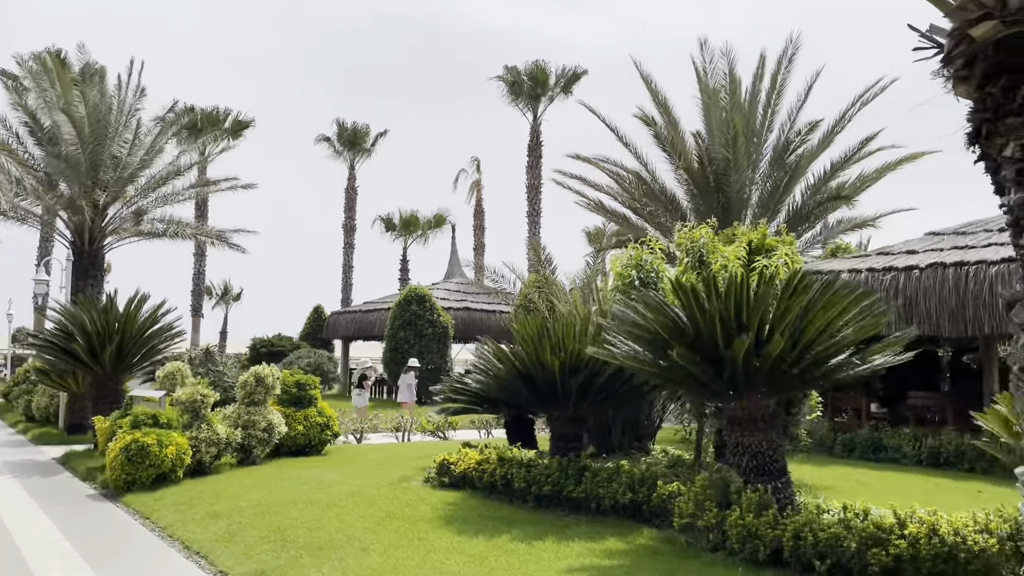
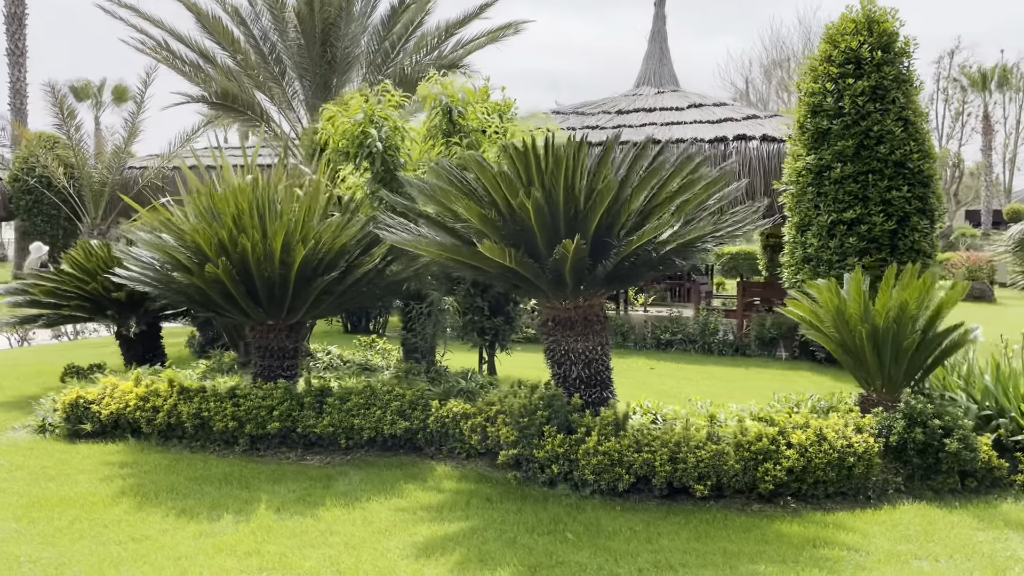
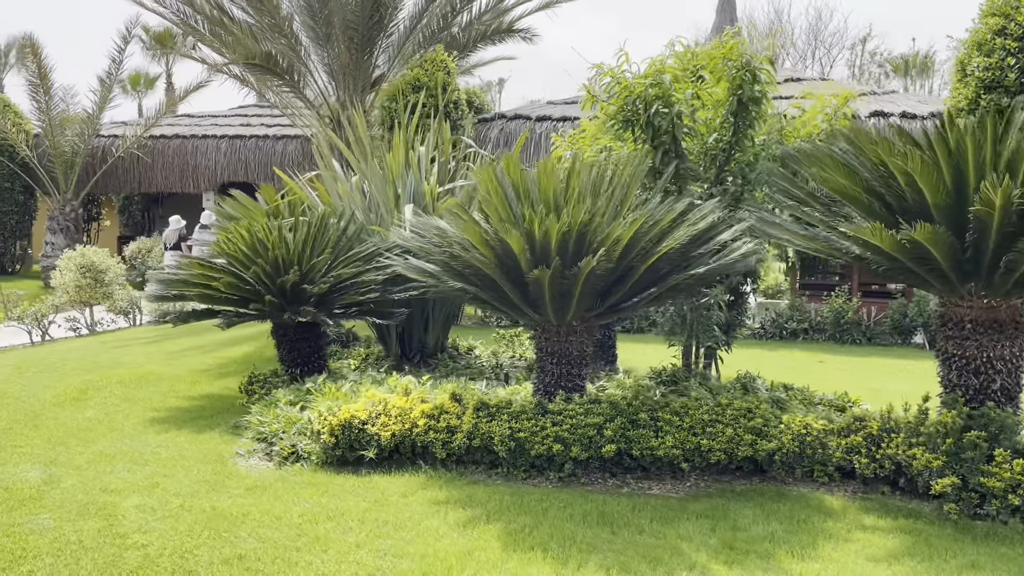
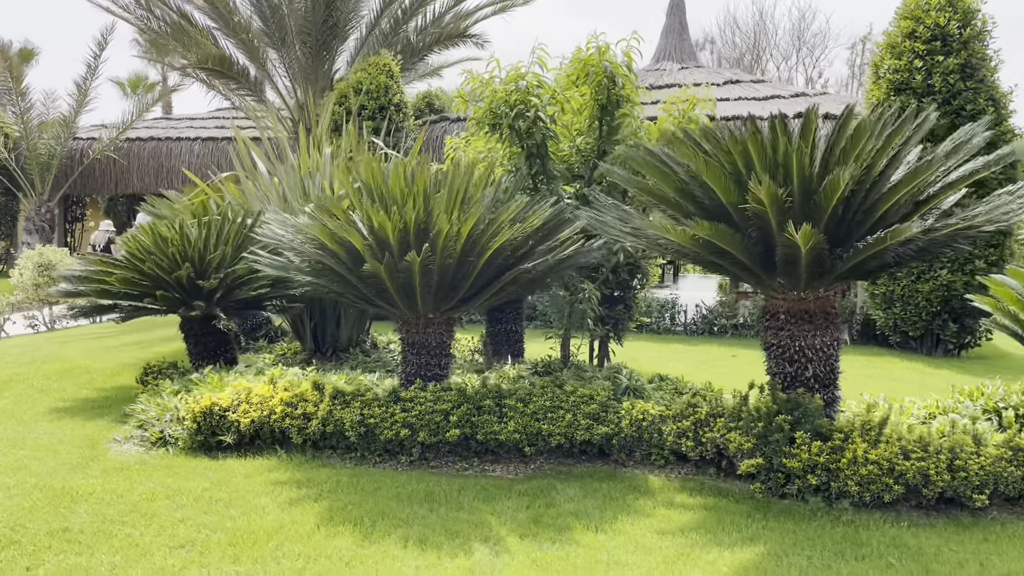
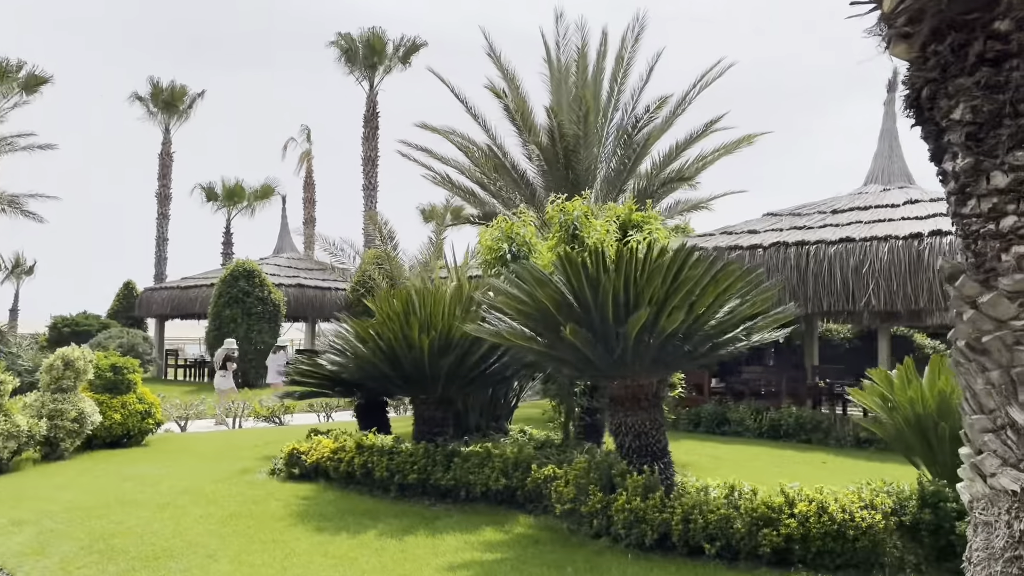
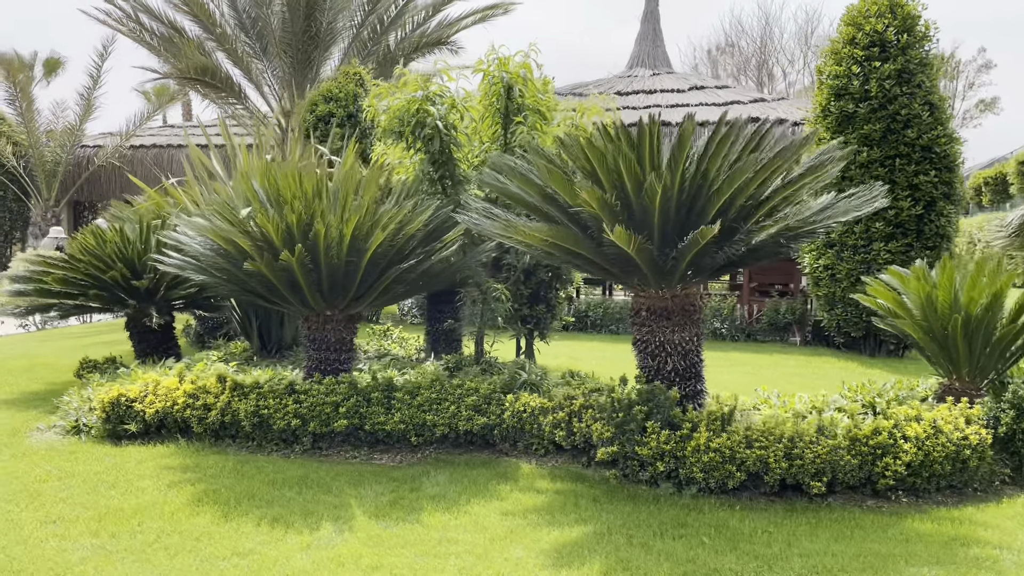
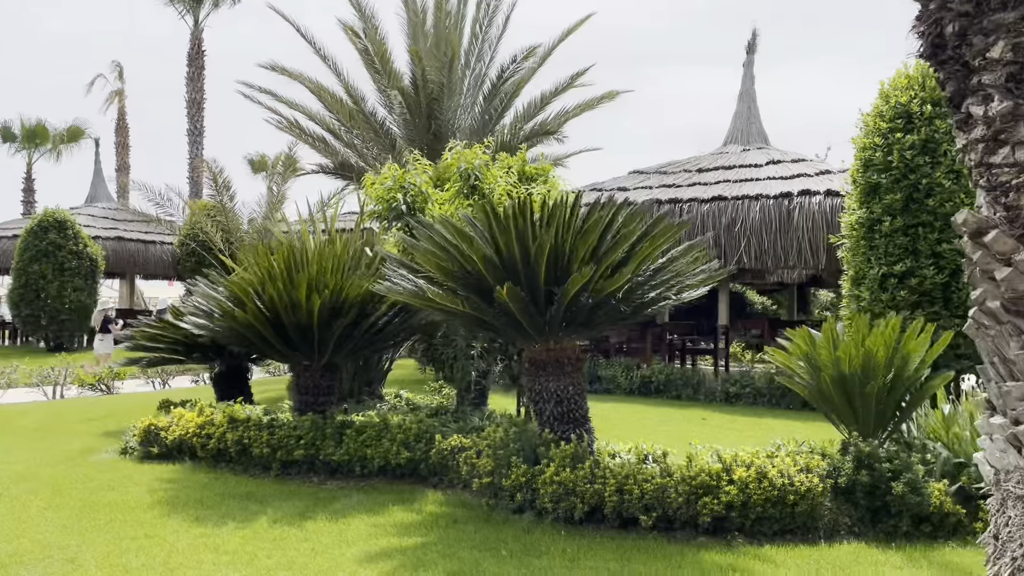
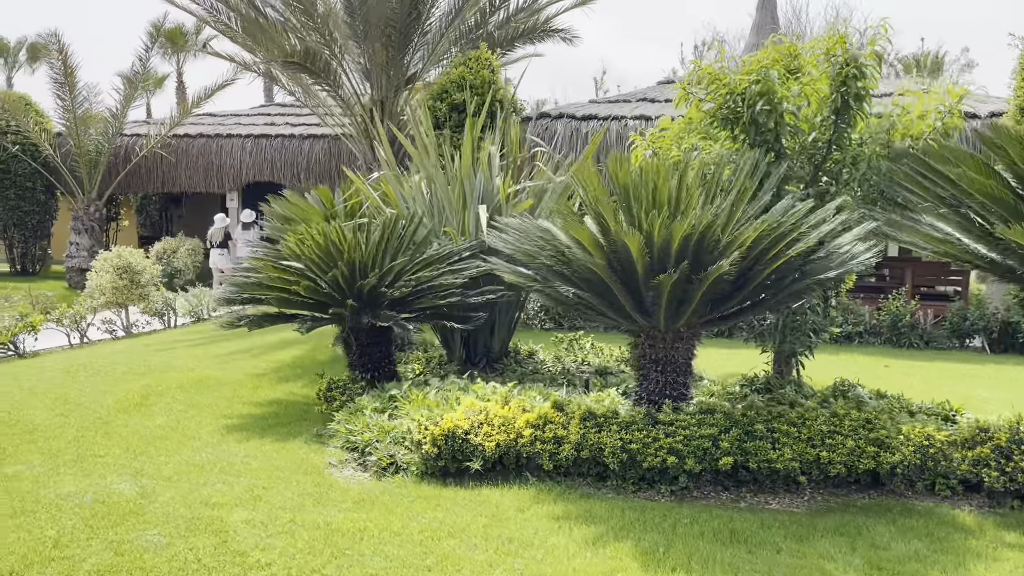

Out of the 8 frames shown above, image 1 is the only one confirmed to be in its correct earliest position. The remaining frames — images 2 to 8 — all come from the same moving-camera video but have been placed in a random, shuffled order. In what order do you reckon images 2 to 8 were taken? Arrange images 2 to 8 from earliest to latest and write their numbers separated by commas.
5, 7, 2, 6, 4, 3, 8
